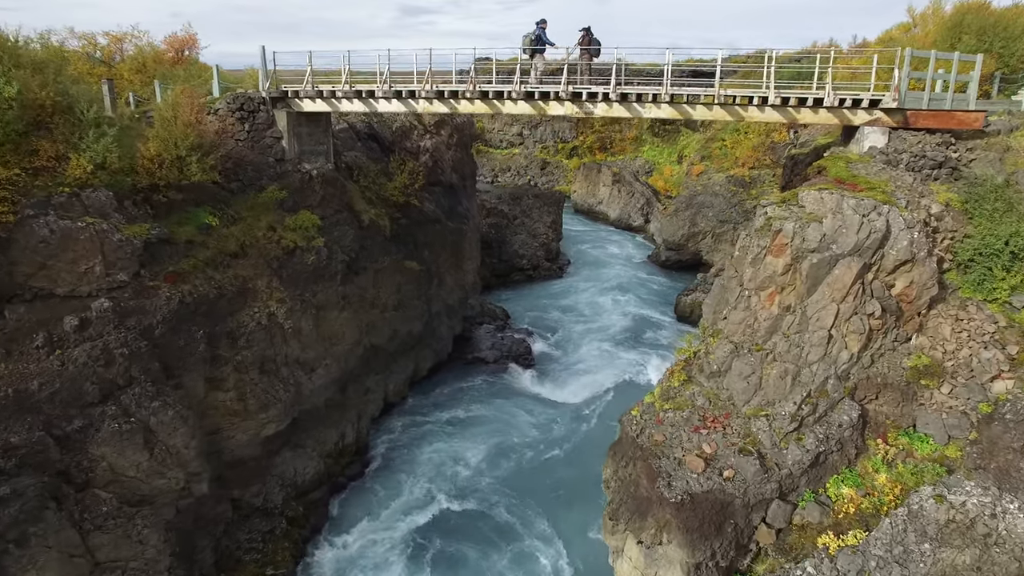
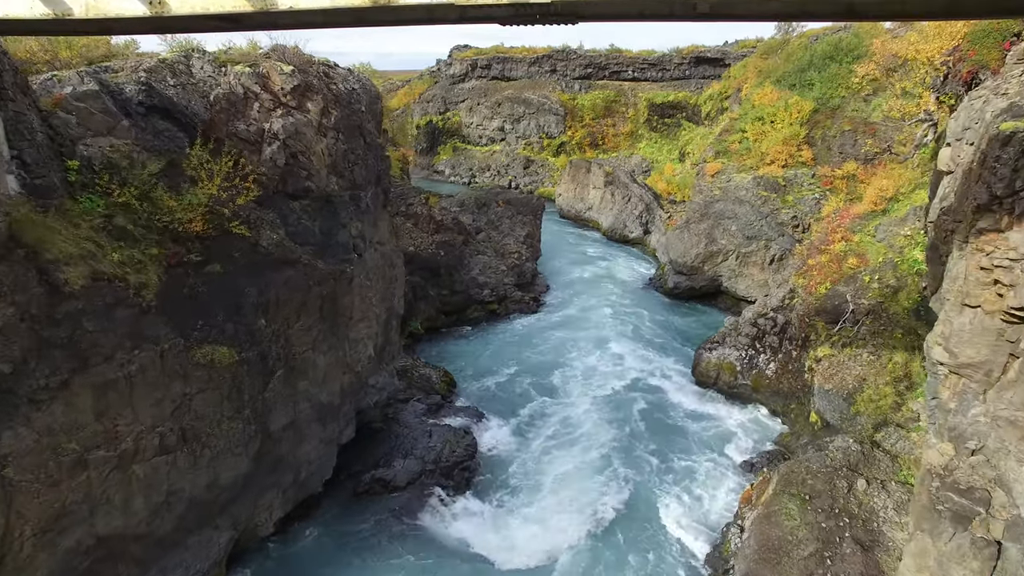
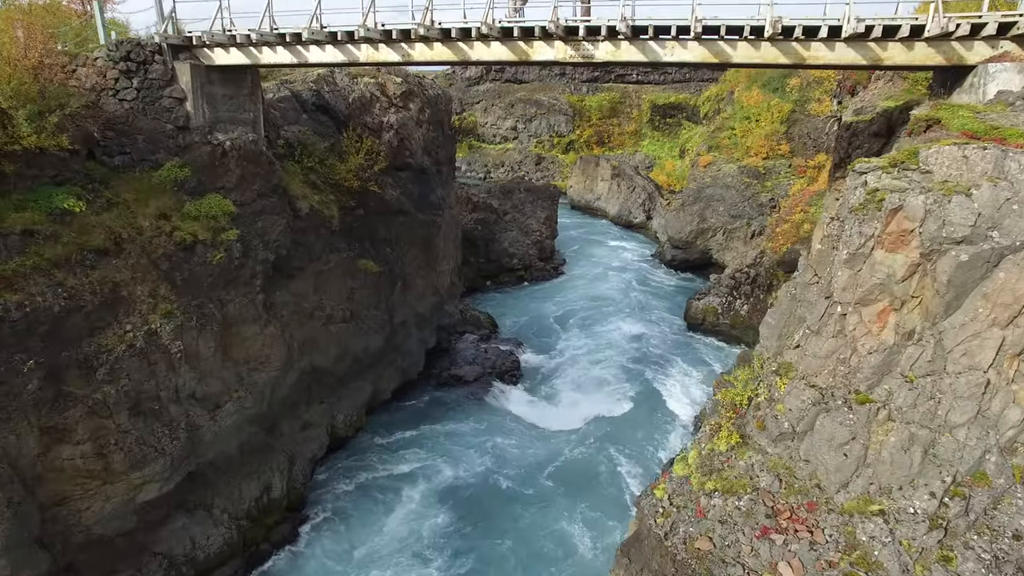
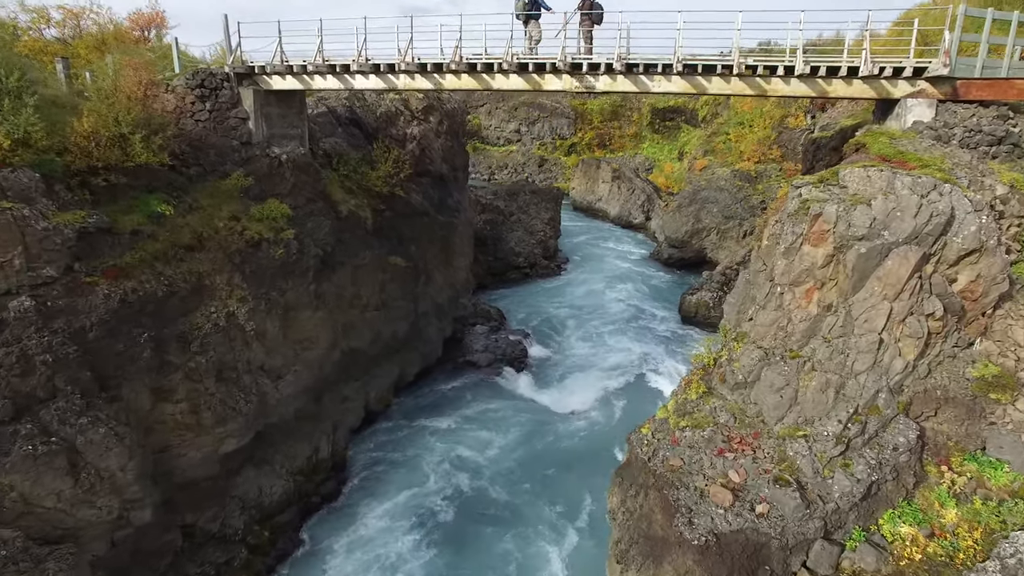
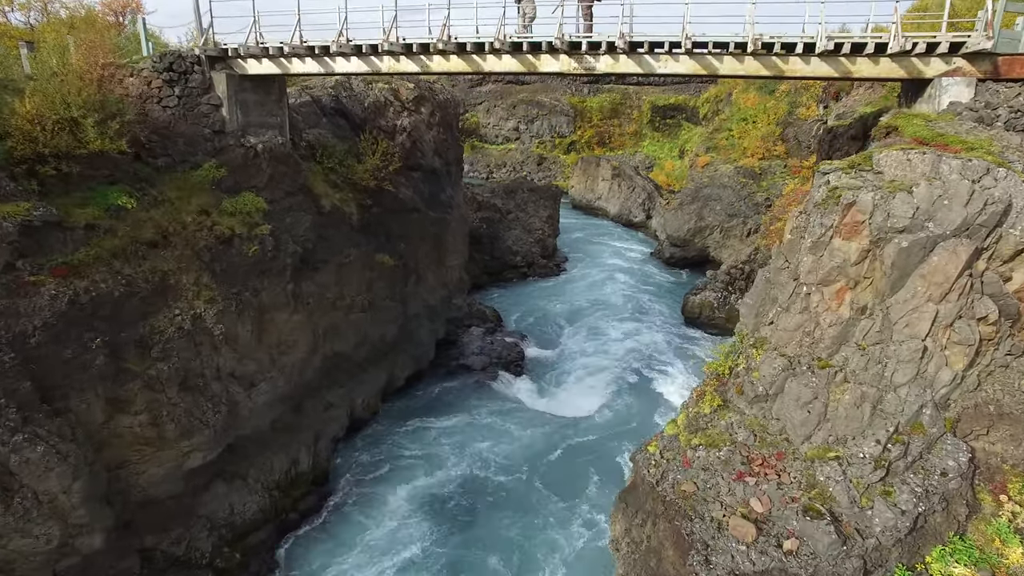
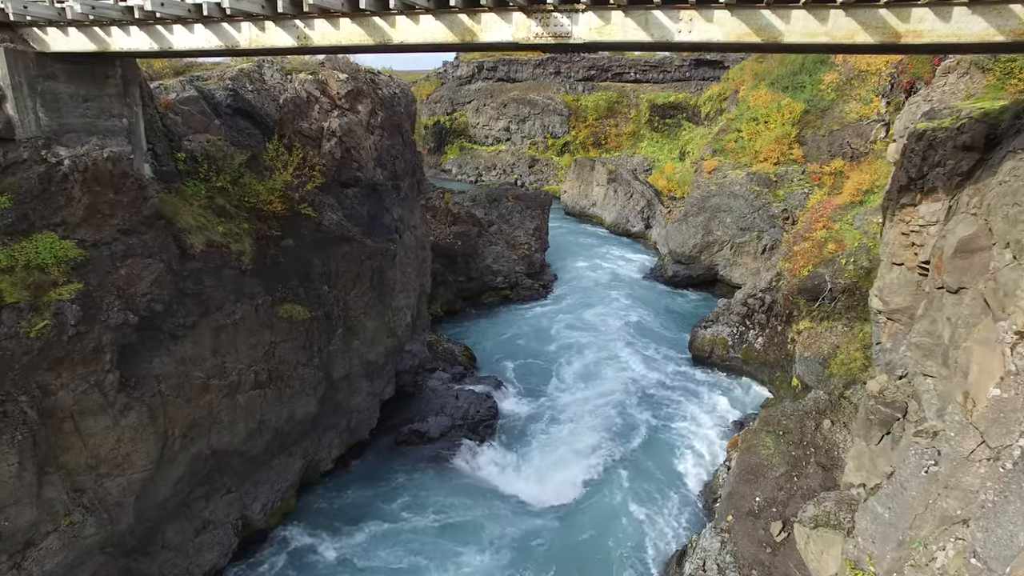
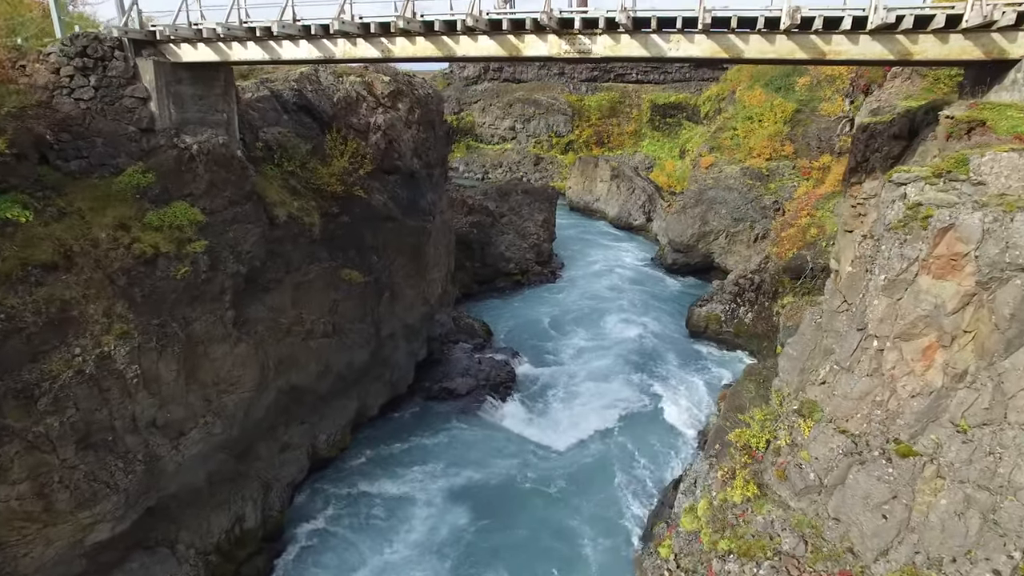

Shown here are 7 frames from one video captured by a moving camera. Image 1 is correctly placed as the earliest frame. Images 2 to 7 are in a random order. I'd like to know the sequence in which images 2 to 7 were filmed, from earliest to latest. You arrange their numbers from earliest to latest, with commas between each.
4, 5, 3, 7, 6, 2
